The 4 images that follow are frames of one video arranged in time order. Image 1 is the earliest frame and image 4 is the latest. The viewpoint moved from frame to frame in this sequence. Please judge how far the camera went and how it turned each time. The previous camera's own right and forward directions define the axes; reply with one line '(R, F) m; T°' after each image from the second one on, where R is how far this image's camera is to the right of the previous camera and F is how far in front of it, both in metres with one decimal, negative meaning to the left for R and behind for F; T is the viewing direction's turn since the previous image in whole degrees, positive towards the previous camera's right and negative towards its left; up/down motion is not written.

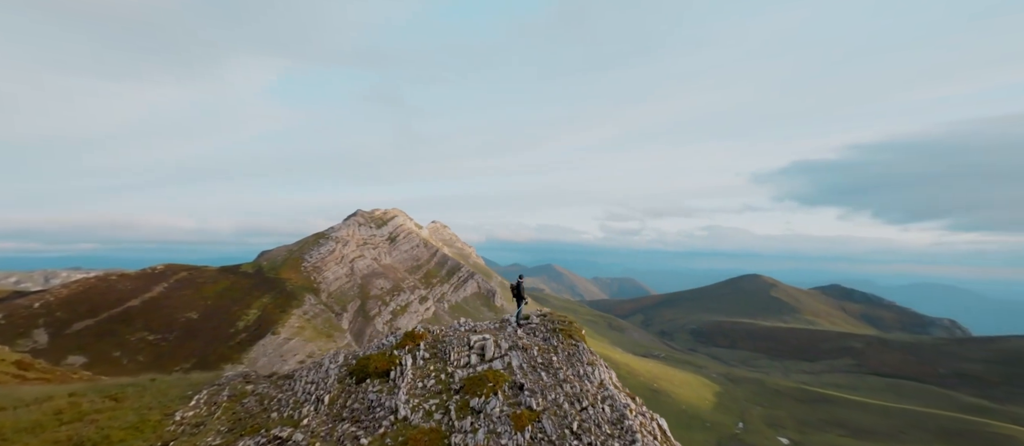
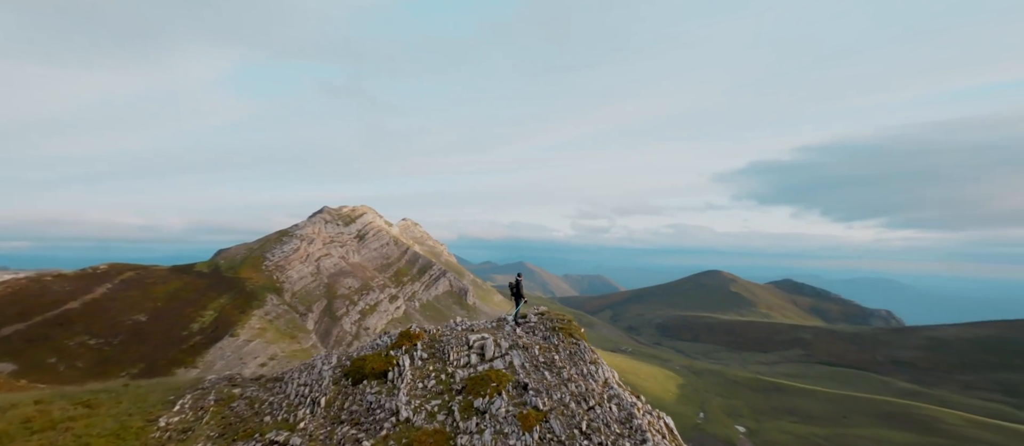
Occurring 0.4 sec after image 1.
(-1.1, -0.2) m; +4°
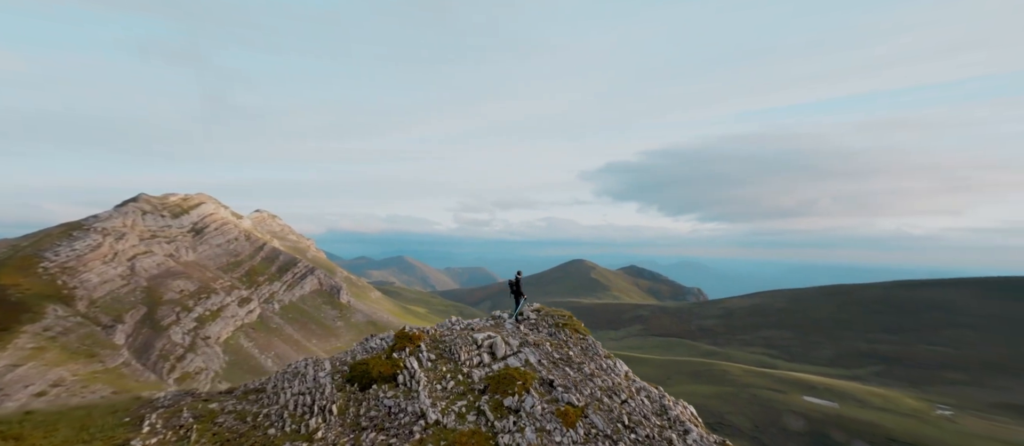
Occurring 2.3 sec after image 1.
(-5.6, -0.6) m; +19°
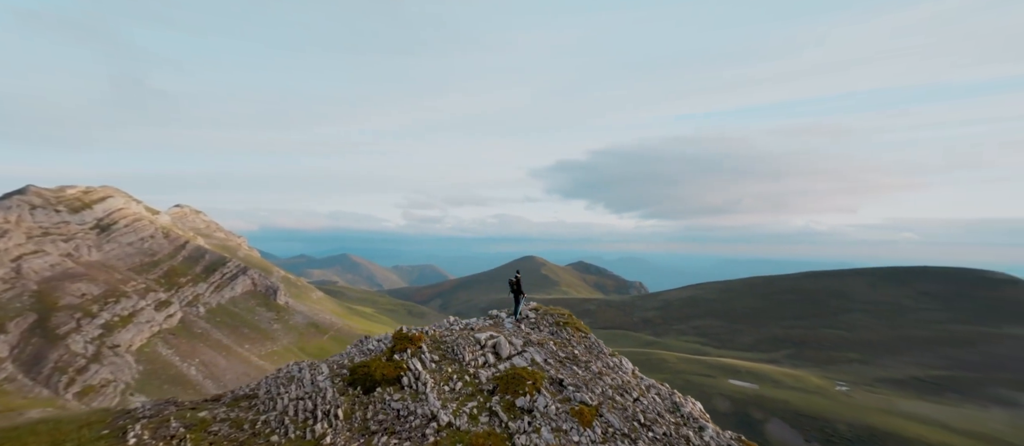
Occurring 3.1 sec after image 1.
(-2.5, +0.1) m; +8°
